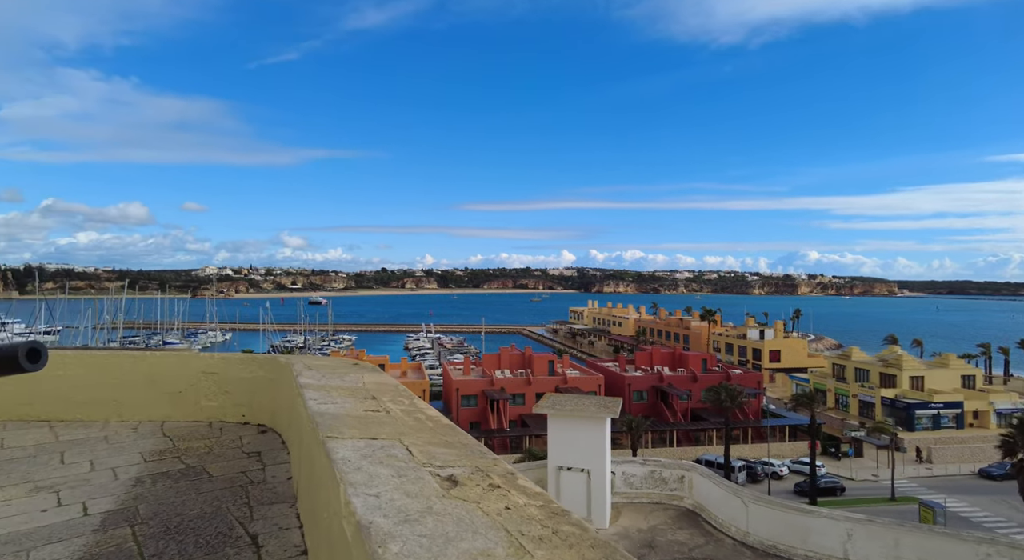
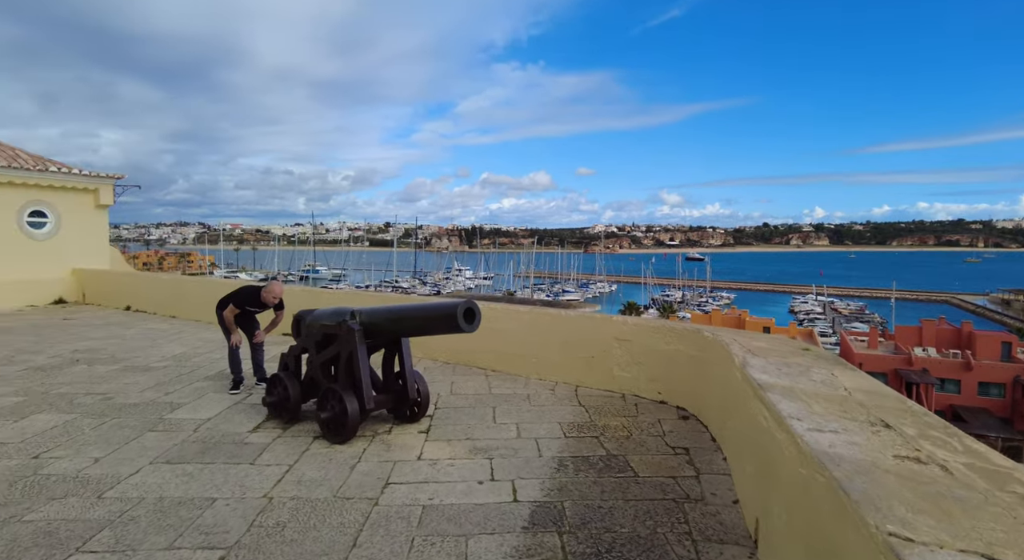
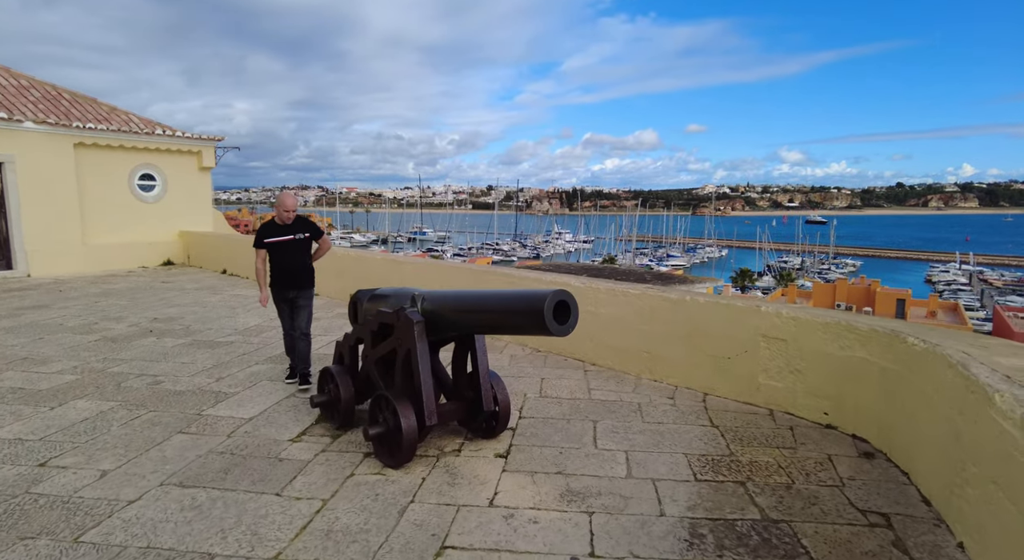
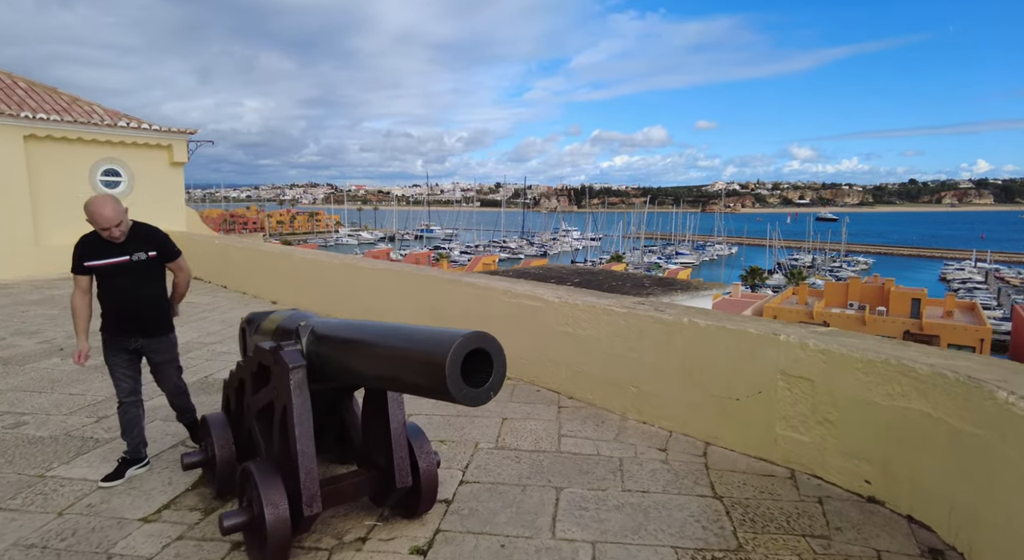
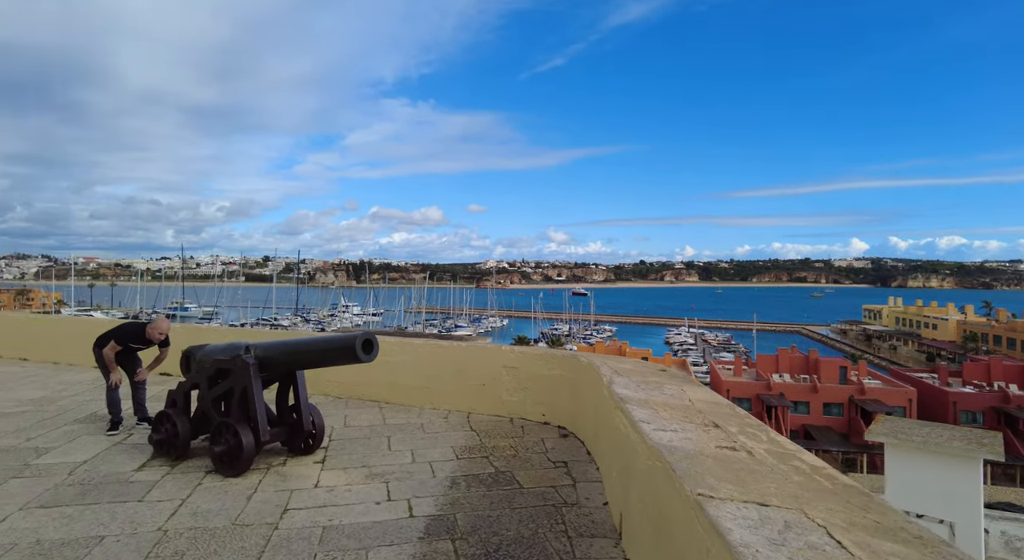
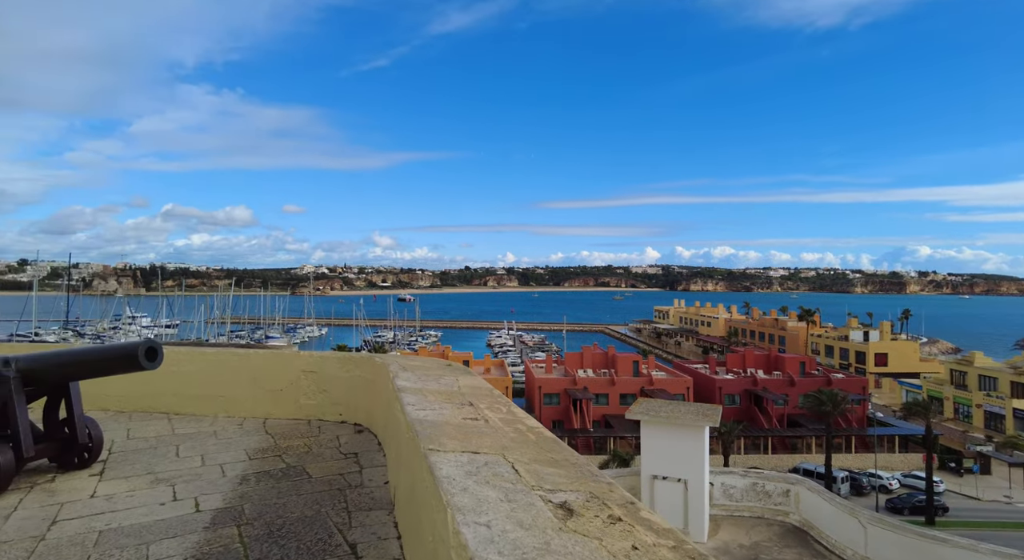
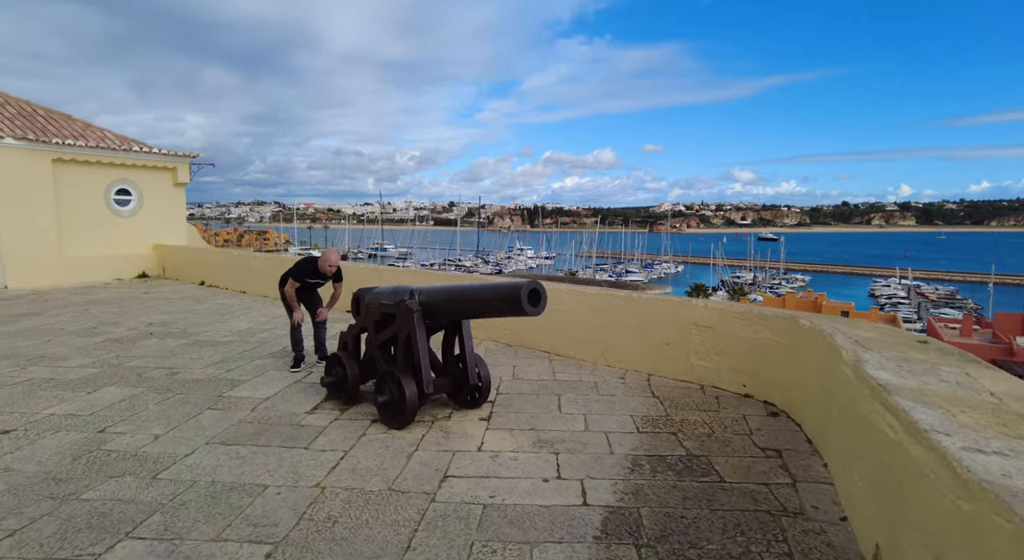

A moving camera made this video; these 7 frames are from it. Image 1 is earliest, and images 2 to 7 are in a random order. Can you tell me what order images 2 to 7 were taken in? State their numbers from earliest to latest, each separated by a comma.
6, 5, 2, 7, 3, 4
